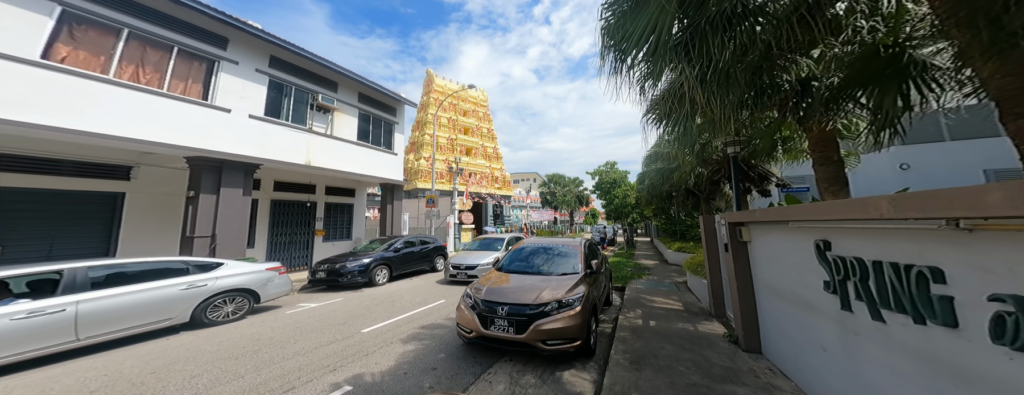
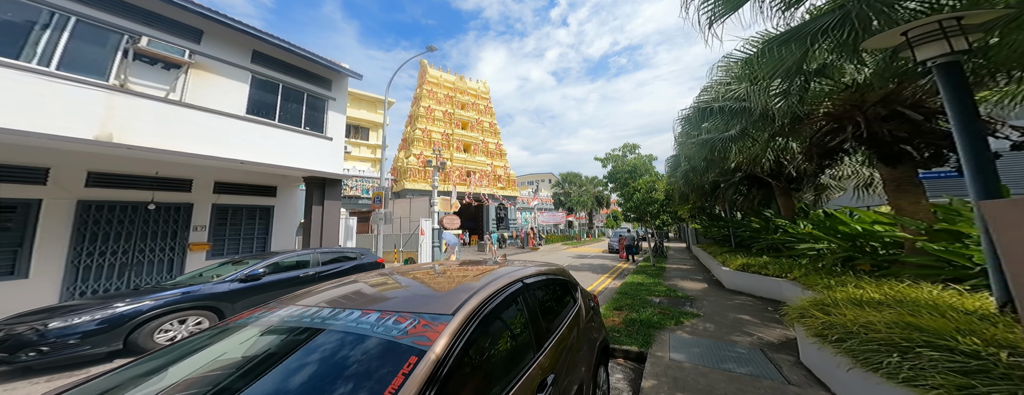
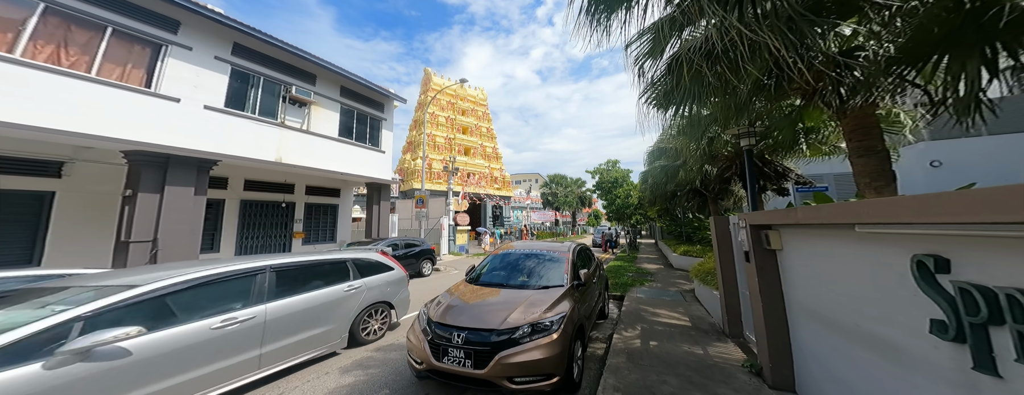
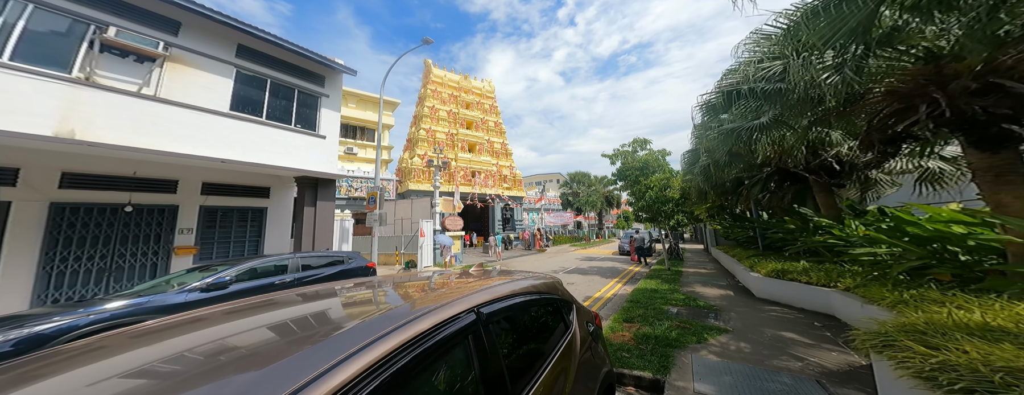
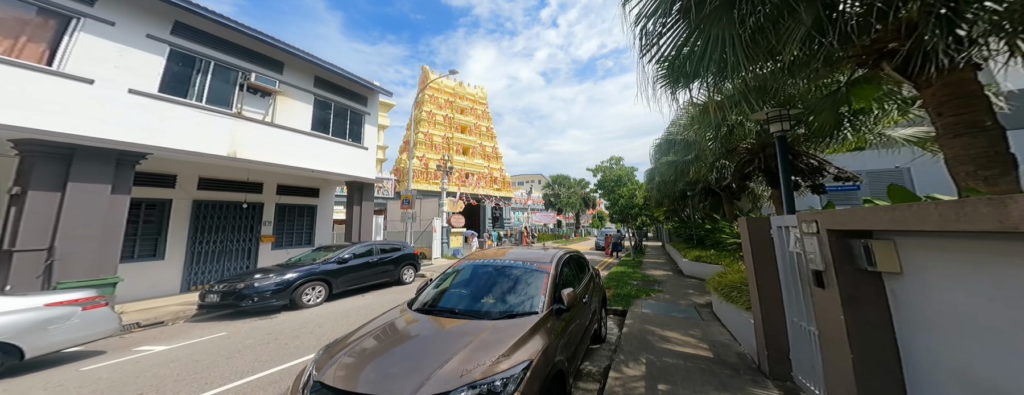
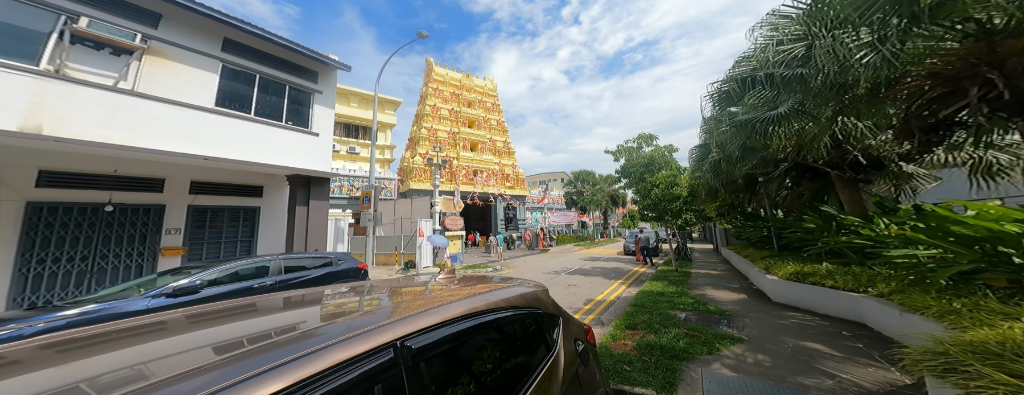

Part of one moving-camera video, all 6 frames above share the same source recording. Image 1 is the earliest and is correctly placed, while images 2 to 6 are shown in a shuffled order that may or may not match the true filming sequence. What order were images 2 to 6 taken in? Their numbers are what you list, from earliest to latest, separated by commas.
3, 5, 2, 4, 6
